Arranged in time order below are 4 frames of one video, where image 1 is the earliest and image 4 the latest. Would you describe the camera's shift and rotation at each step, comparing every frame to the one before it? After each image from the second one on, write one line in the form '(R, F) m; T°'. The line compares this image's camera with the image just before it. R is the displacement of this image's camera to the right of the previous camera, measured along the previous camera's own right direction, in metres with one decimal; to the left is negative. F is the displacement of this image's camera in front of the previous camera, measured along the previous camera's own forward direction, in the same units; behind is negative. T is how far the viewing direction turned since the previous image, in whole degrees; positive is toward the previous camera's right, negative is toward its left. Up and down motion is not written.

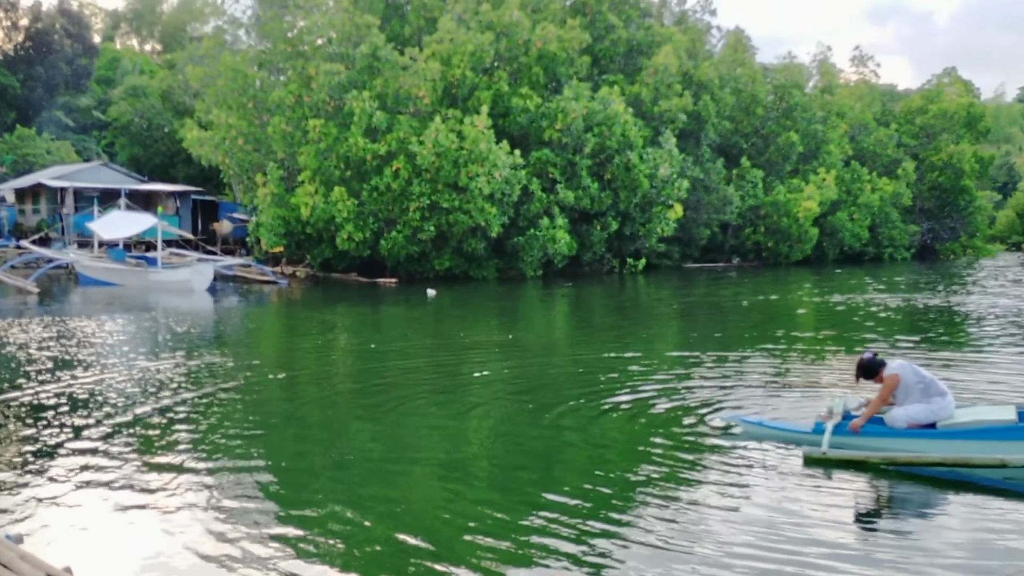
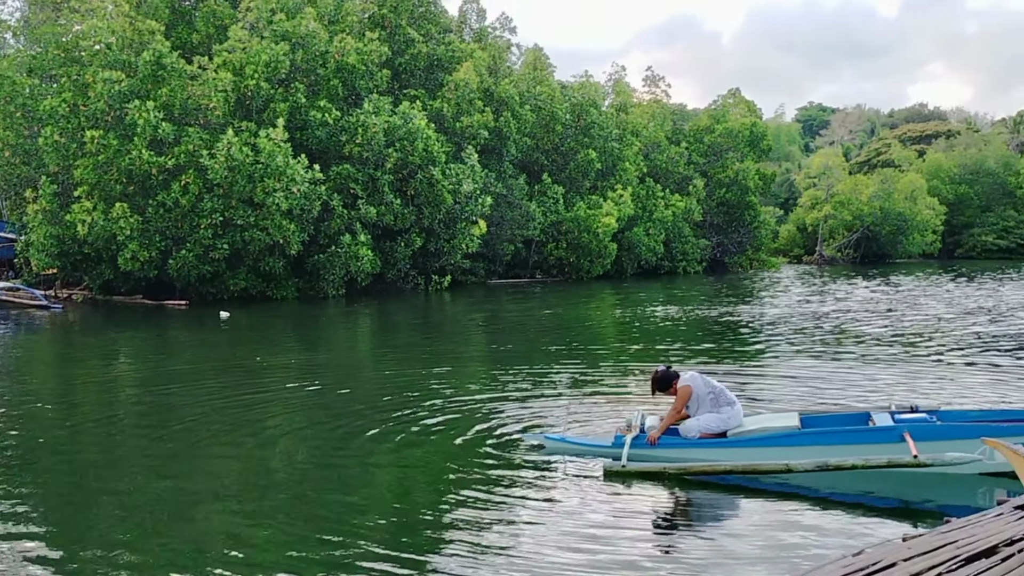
(0.0, +0.5) m; +12°
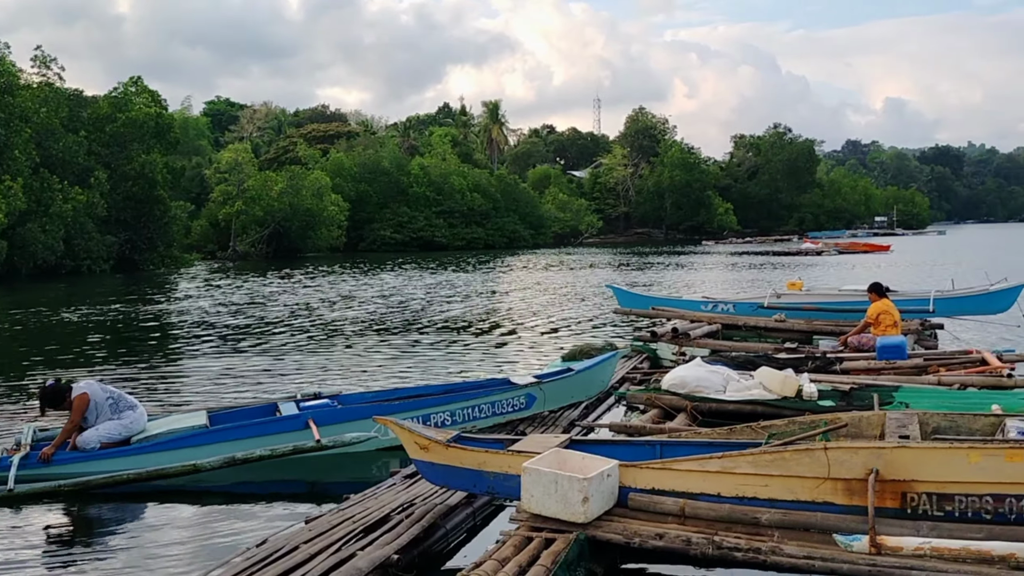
(+0.5, 0.0) m; +32°
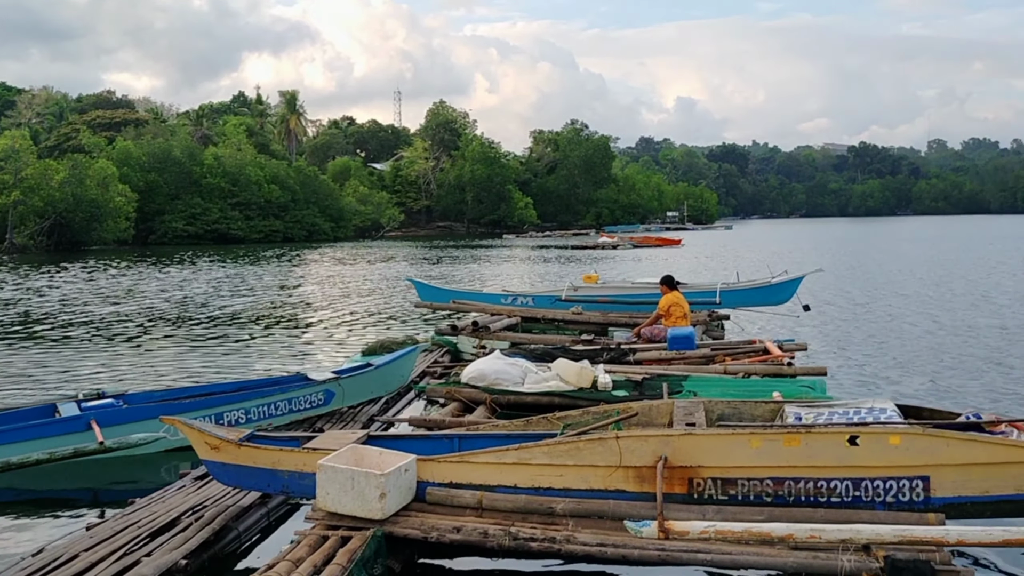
(+0.2, +0.3) m; +11°
